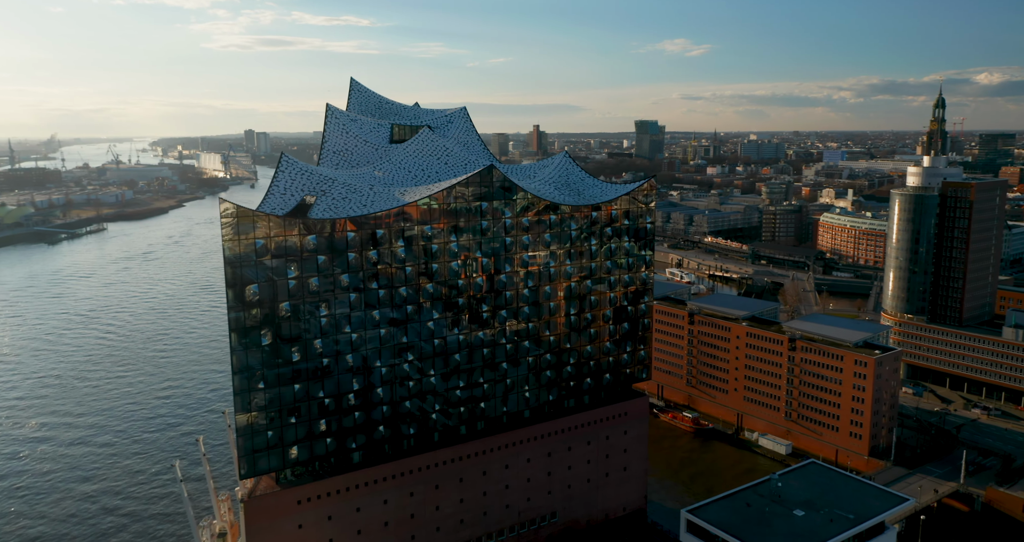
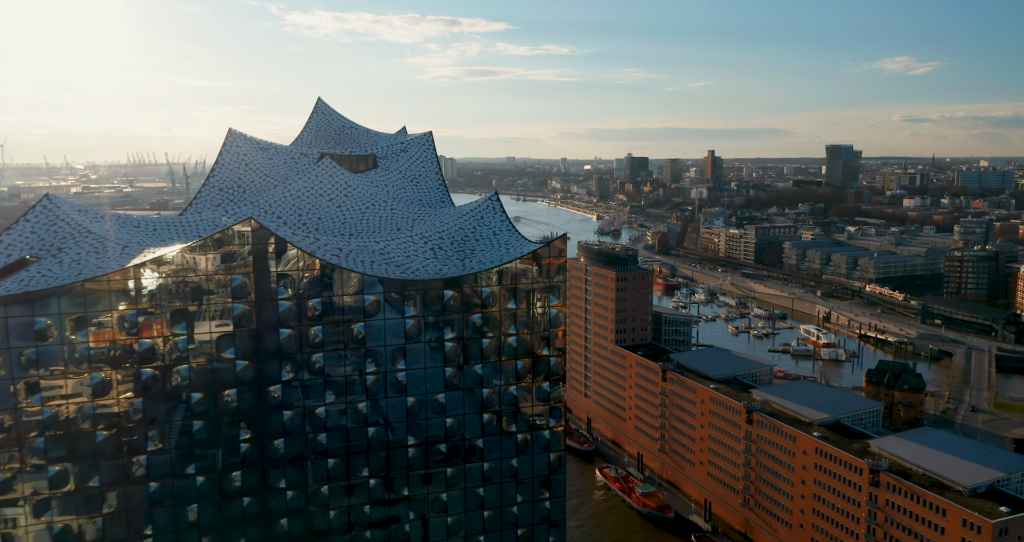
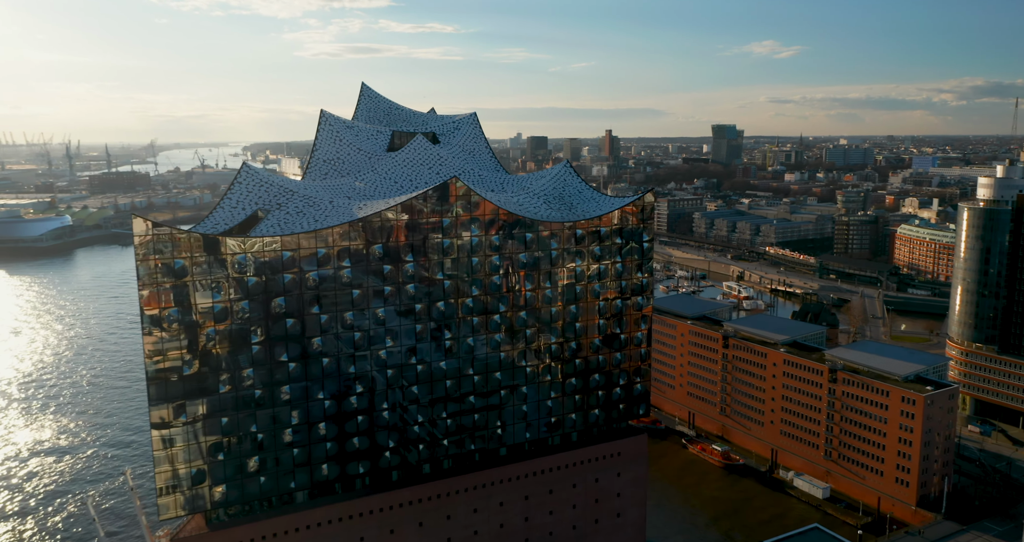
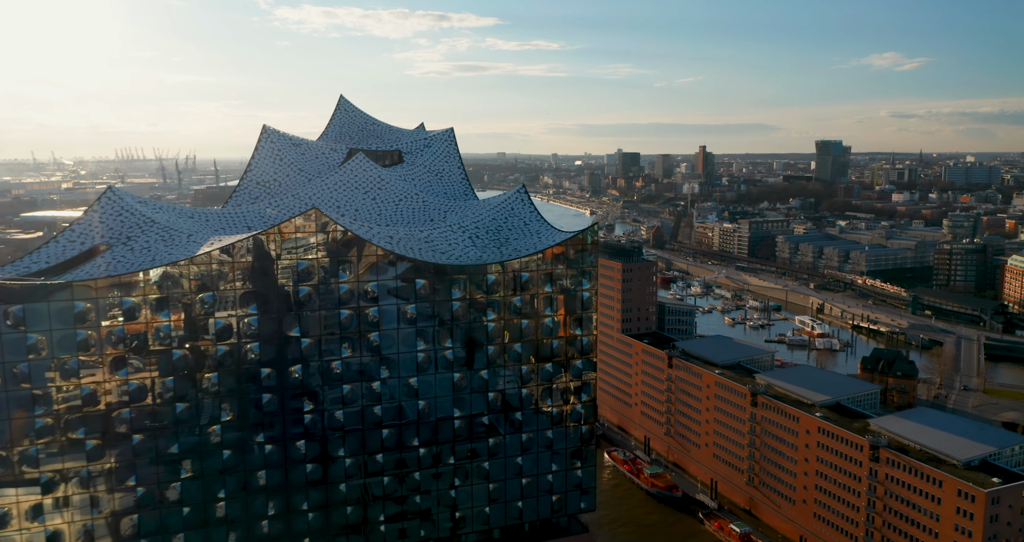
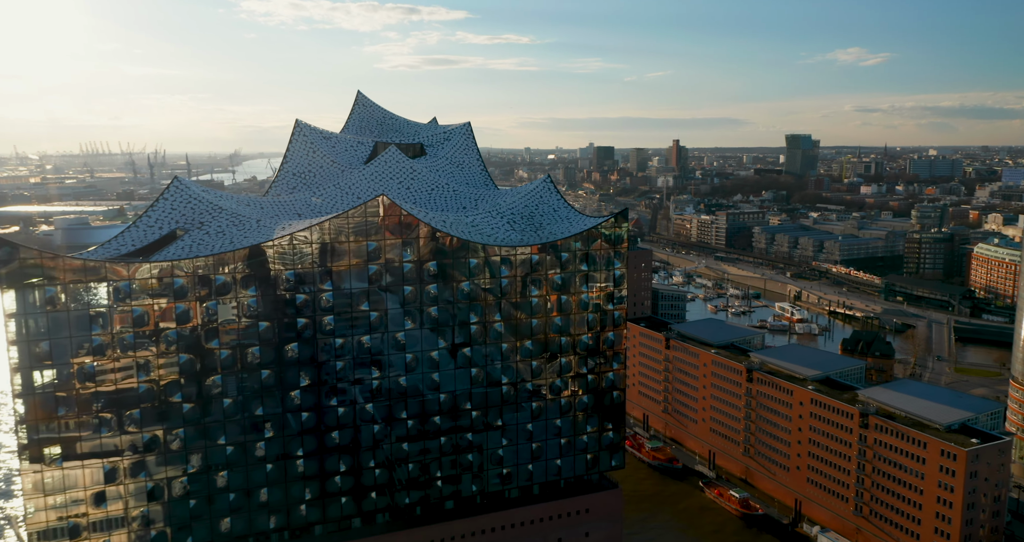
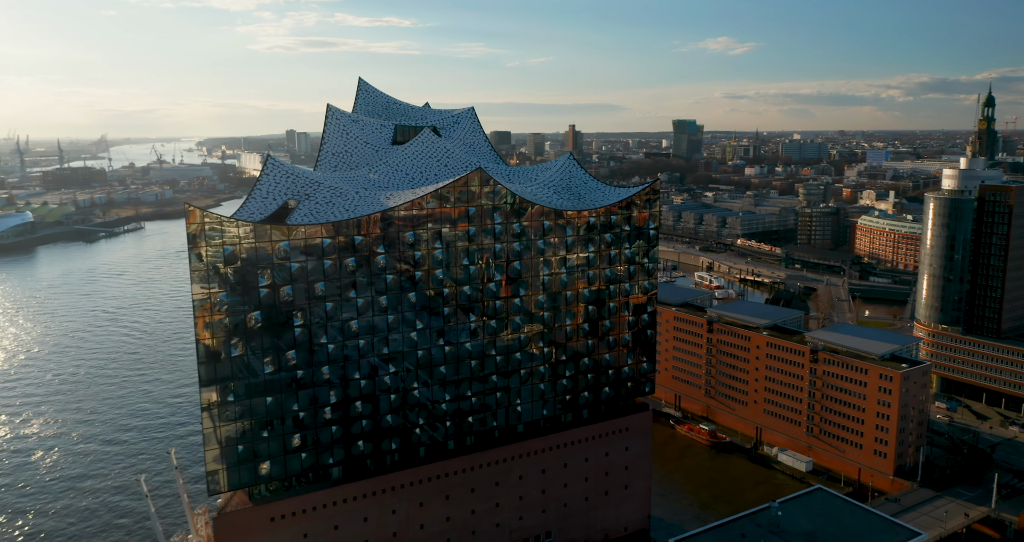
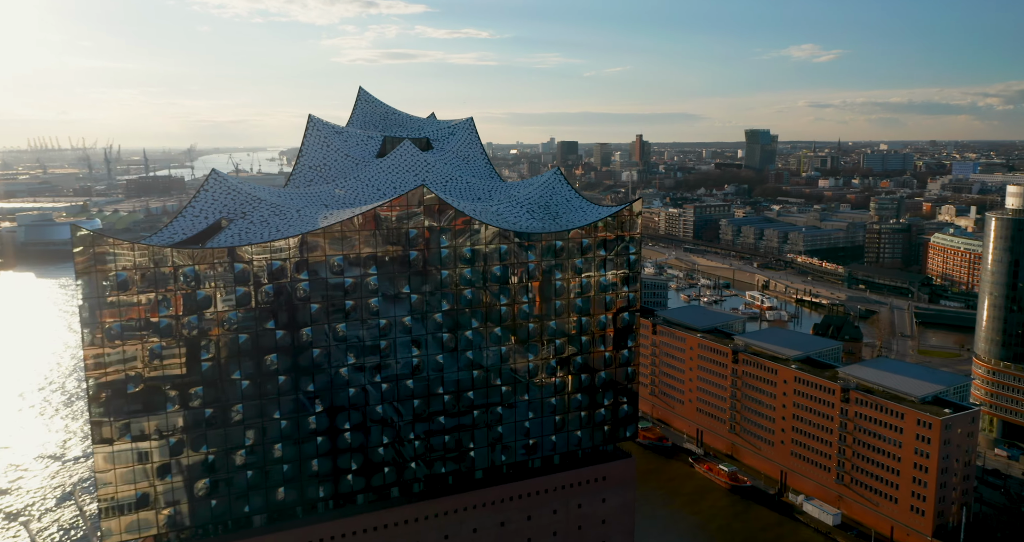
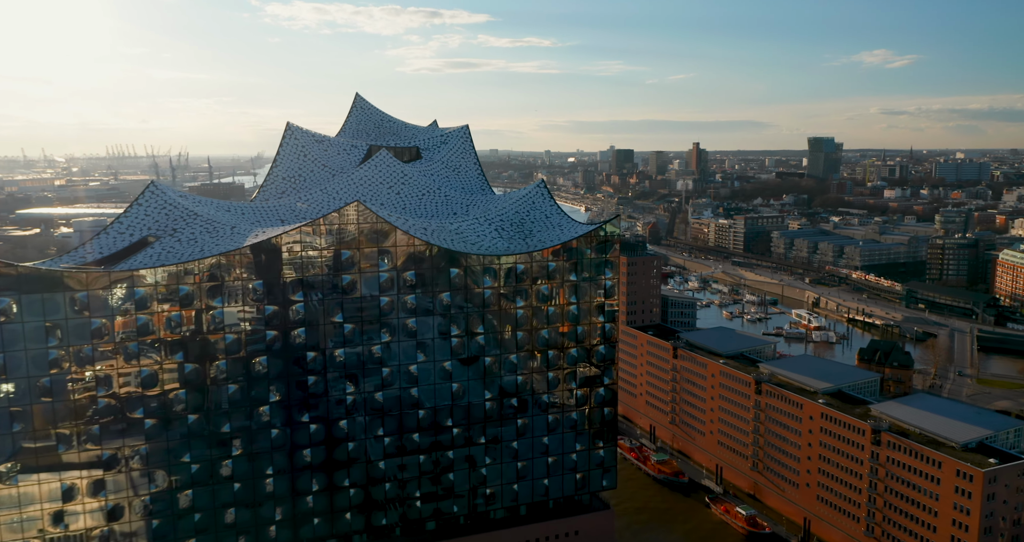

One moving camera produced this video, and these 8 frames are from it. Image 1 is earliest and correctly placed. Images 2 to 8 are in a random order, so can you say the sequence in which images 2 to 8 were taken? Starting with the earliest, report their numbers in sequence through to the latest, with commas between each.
6, 3, 7, 5, 8, 4, 2
